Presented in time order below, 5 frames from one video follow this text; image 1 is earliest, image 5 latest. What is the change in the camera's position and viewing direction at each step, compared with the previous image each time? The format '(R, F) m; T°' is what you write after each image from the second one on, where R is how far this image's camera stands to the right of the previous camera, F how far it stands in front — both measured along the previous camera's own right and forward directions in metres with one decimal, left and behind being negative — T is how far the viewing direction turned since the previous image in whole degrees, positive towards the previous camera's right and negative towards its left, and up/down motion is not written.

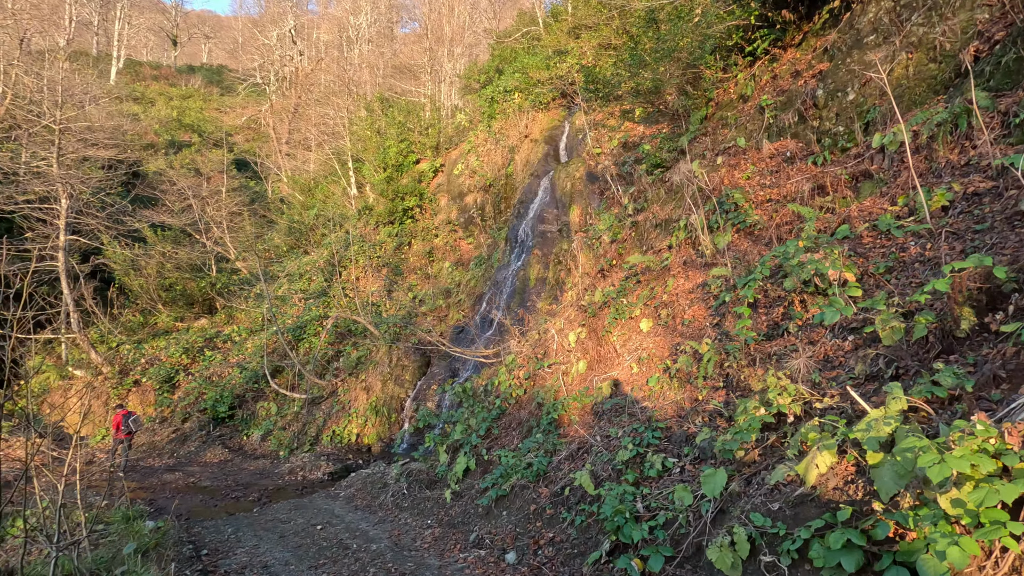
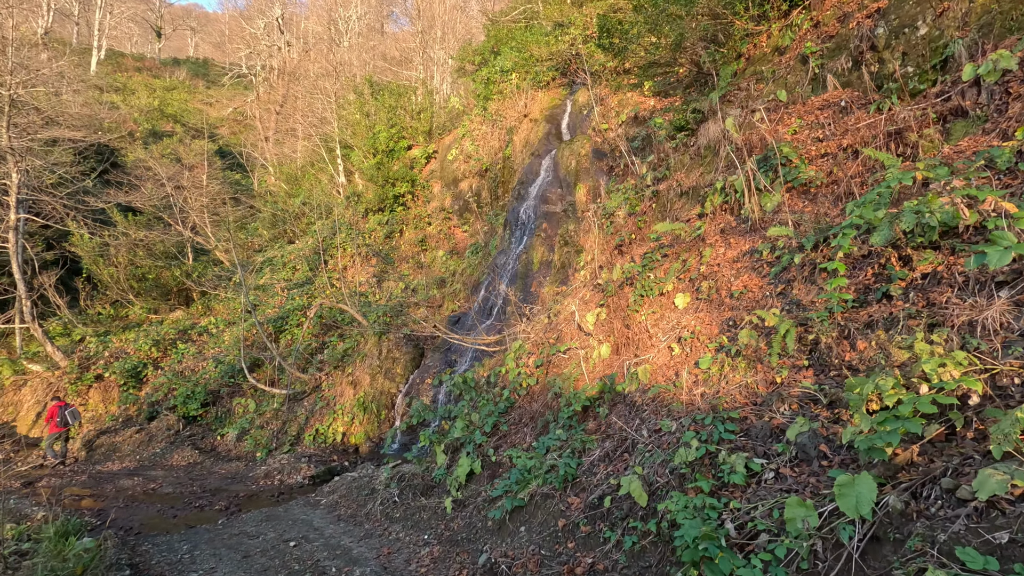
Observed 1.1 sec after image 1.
(-0.2, +1.1) m; +1°
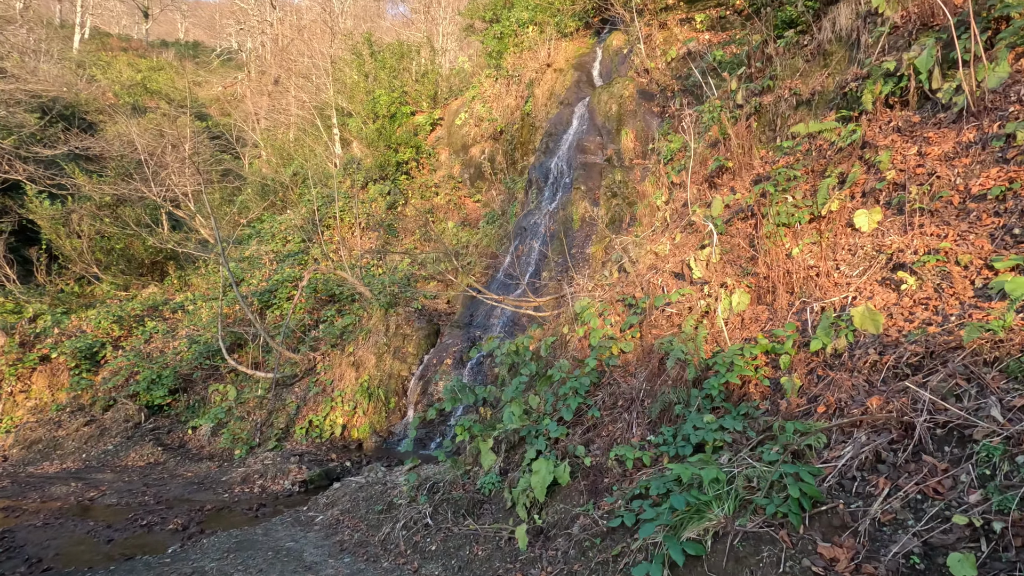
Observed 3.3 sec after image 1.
(-0.7, +2.0) m; 0°
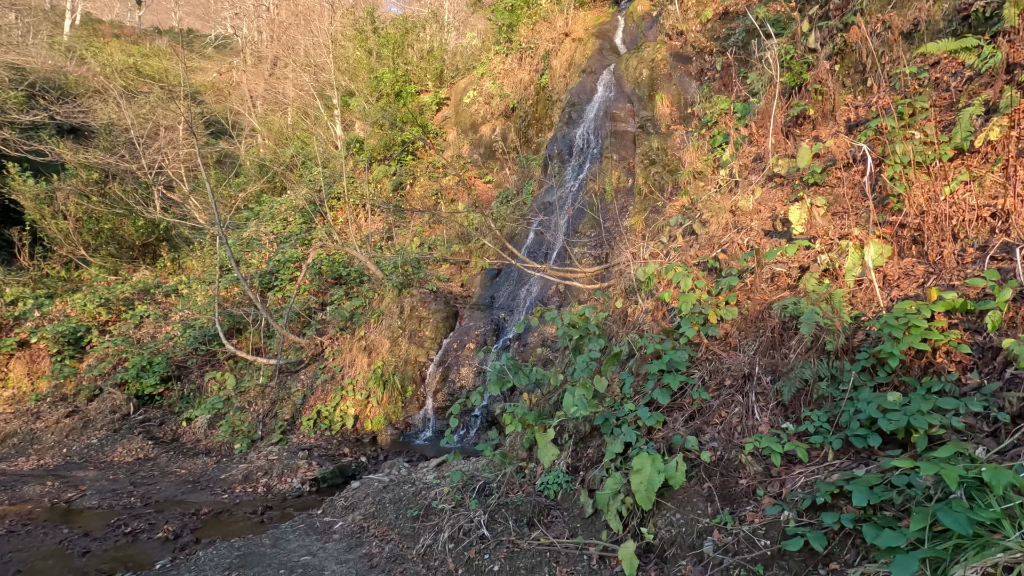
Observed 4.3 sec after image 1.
(-0.5, +0.8) m; 0°
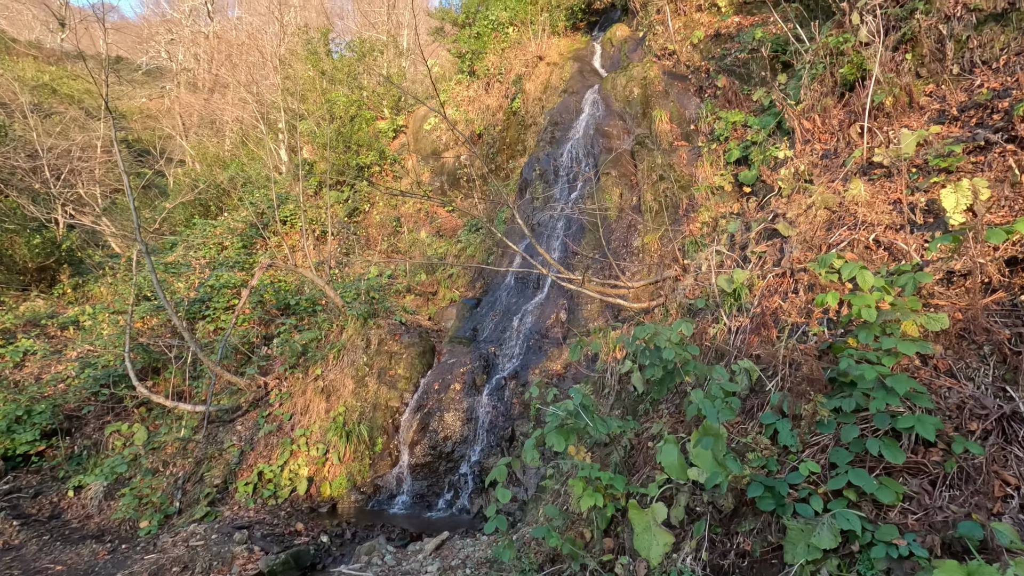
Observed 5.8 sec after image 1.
(-0.7, +1.3) m; +6°
